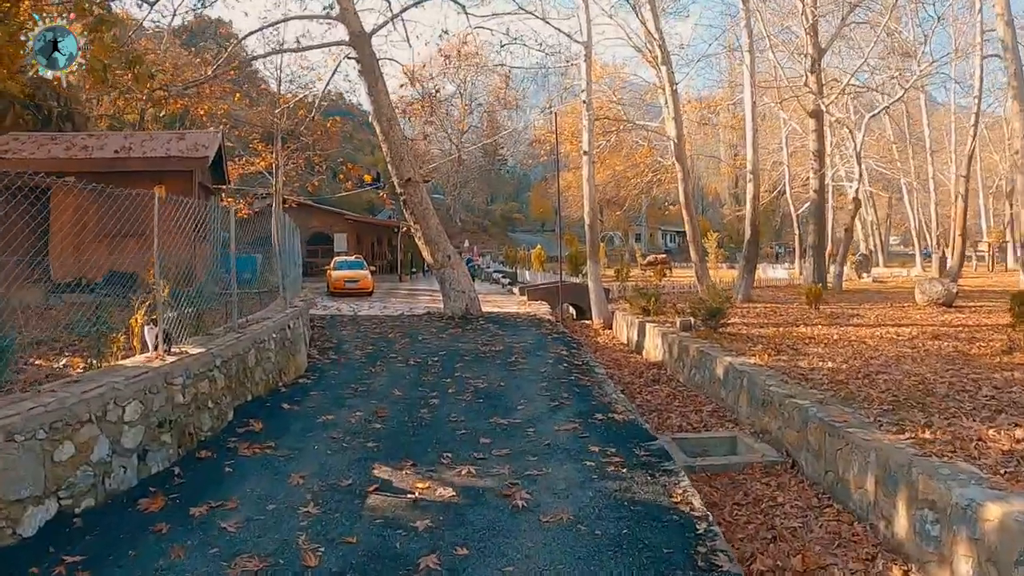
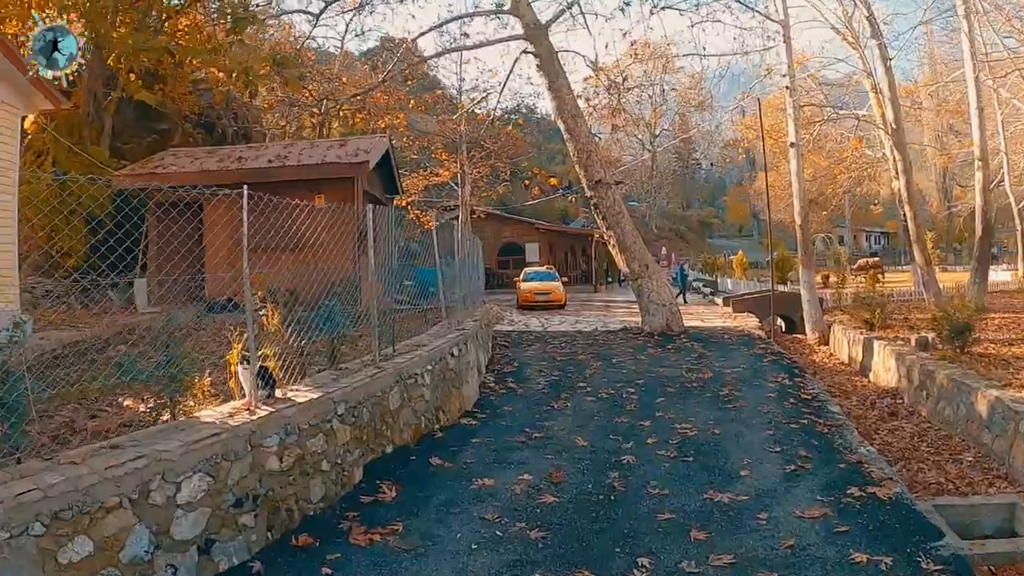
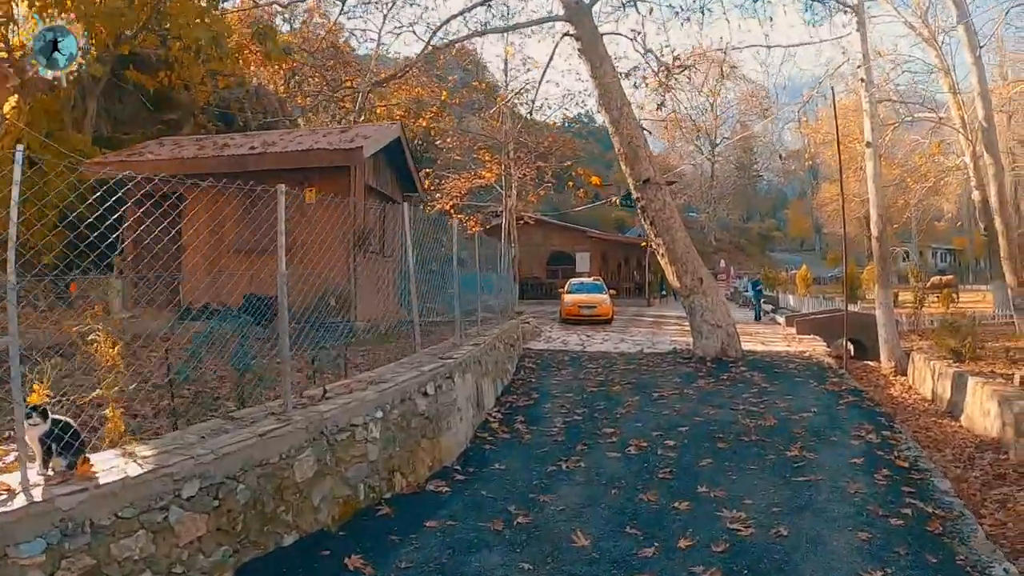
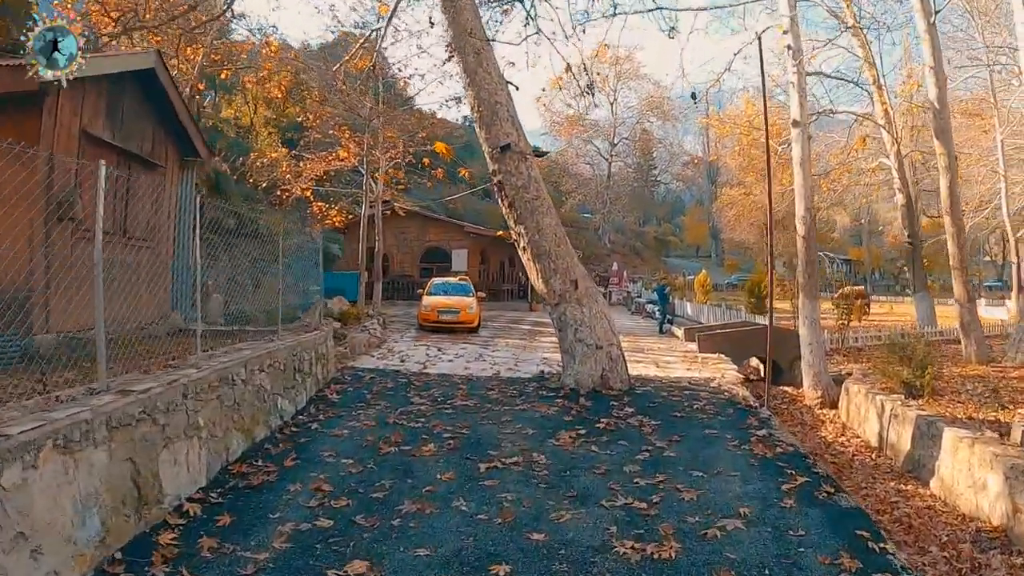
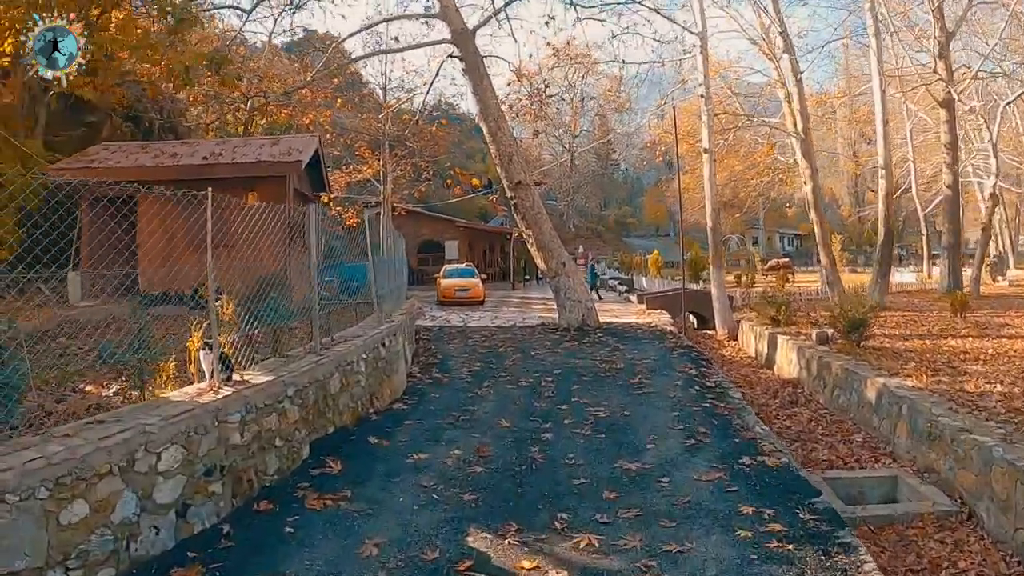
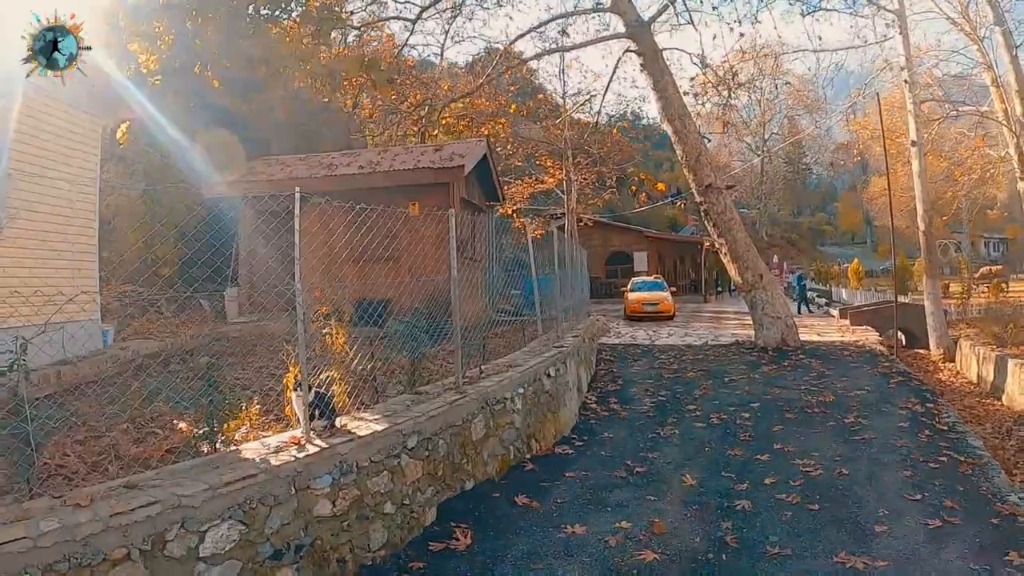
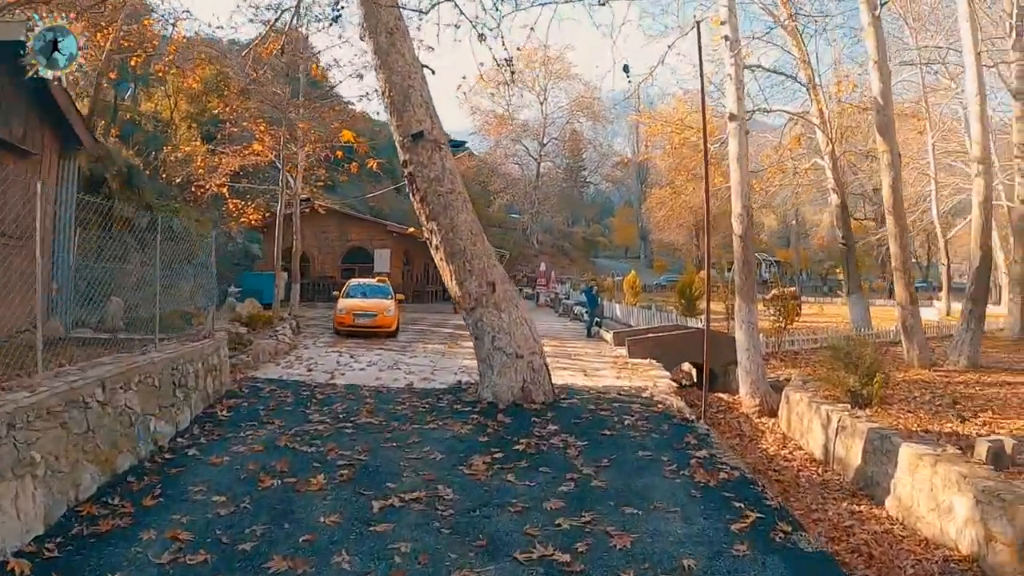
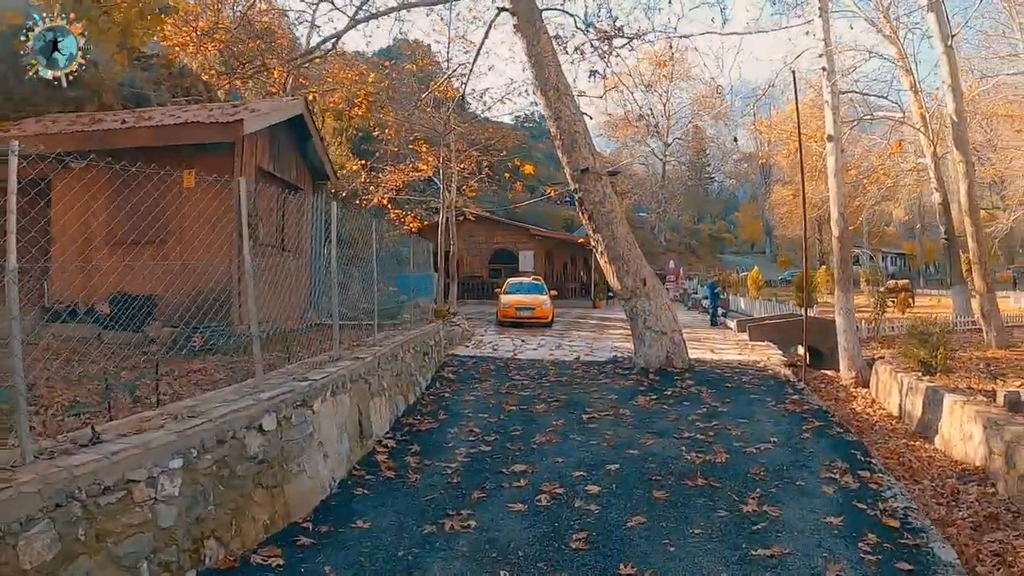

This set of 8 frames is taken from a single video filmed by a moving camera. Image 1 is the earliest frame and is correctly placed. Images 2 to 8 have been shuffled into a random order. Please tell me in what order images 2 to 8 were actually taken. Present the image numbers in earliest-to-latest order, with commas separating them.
5, 2, 6, 3, 8, 4, 7
